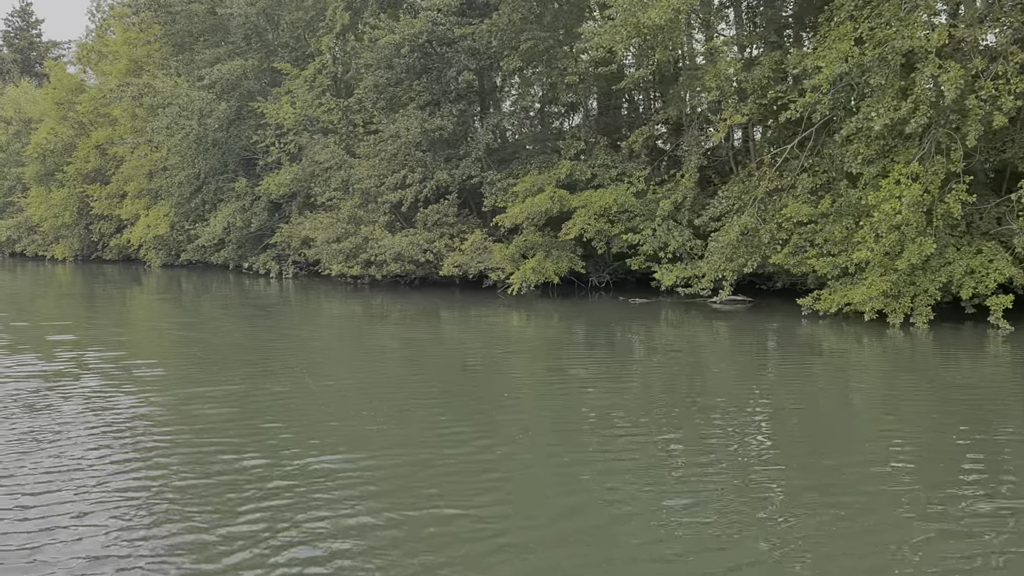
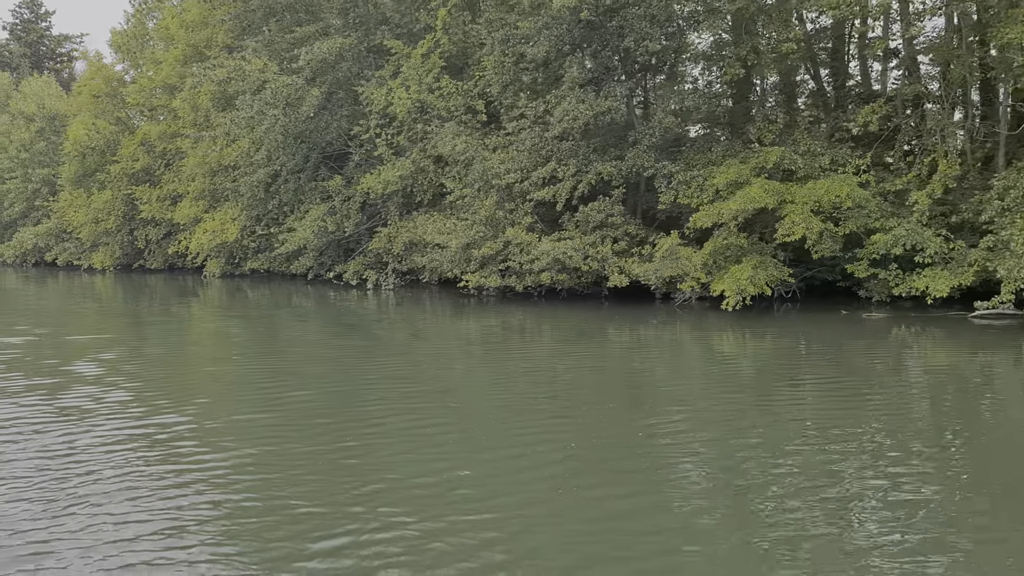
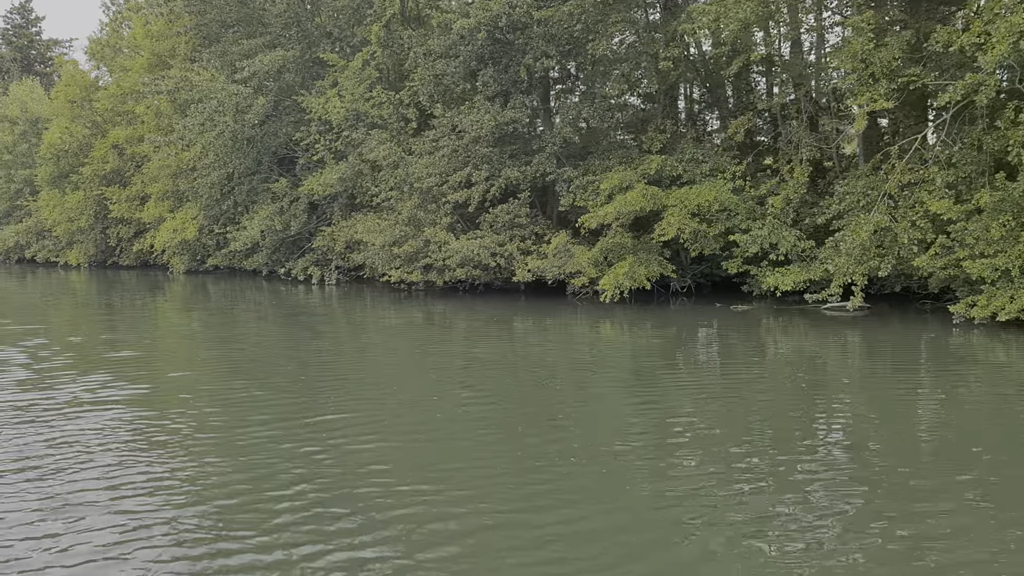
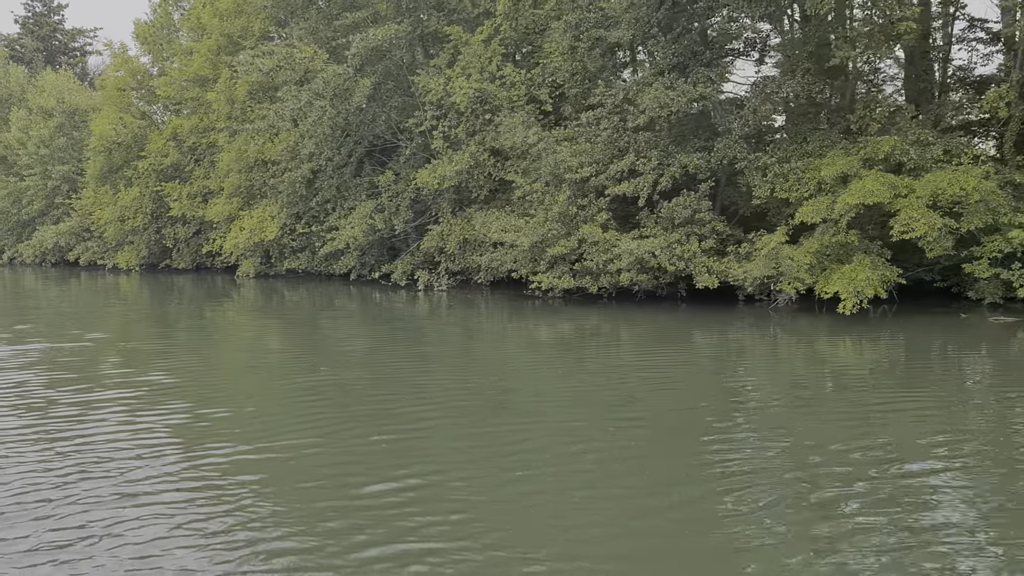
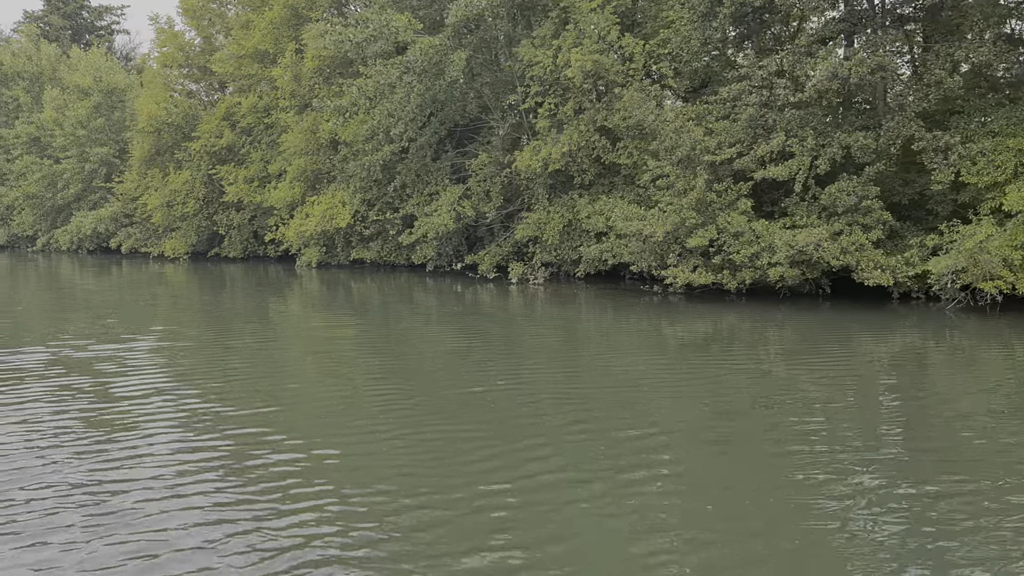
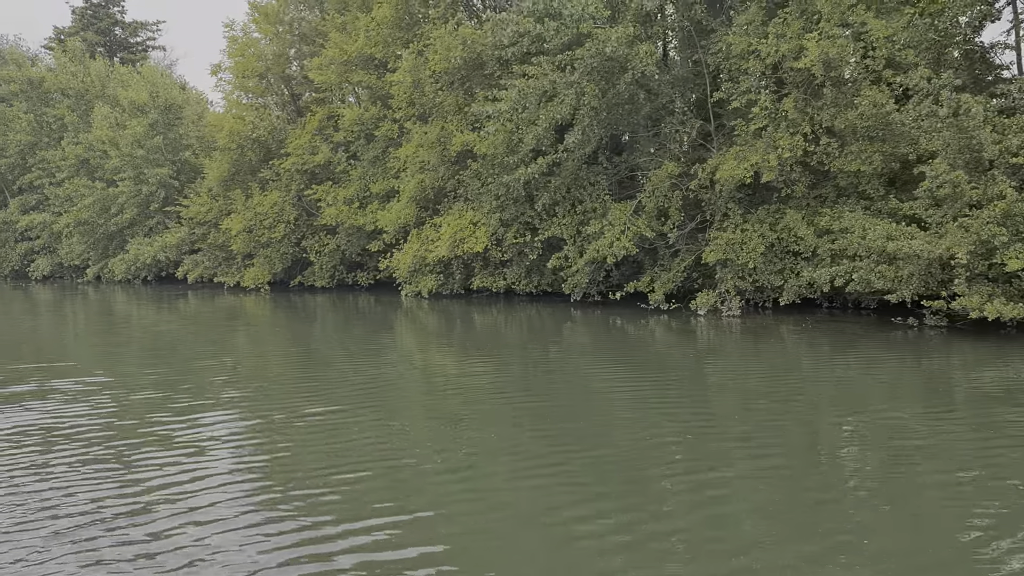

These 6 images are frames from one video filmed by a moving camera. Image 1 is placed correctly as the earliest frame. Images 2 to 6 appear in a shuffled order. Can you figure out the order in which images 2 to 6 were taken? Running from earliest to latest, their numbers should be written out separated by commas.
3, 2, 4, 5, 6
